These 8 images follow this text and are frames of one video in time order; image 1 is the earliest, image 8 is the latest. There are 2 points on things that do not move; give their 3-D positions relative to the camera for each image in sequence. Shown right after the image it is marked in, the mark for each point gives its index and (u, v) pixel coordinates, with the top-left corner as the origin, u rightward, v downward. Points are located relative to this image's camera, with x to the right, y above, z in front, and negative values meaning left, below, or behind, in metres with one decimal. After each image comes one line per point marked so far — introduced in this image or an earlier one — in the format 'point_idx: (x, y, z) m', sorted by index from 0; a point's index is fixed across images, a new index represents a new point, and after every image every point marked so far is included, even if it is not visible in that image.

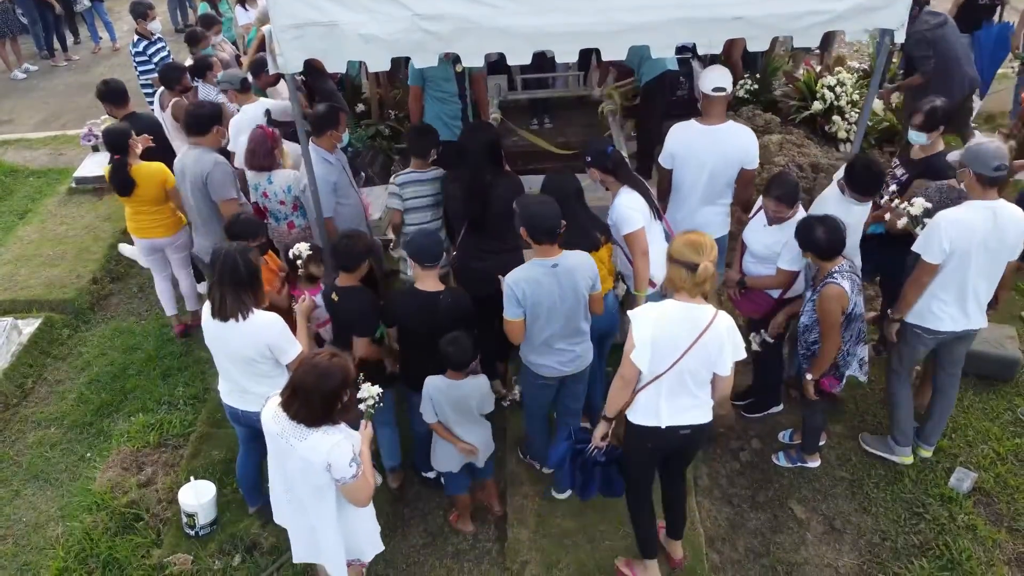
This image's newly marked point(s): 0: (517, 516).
0: (0.0, -1.1, +3.4) m
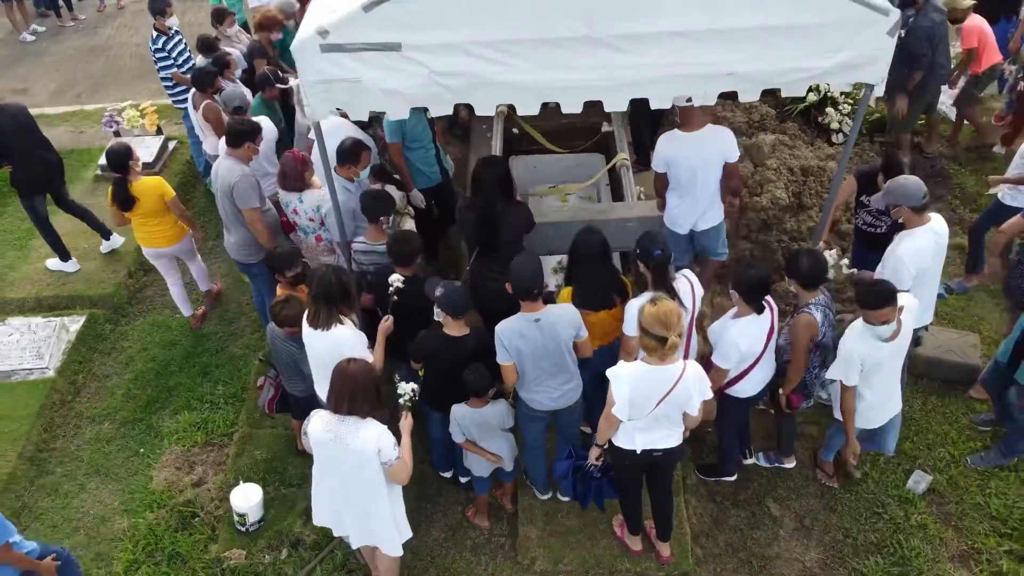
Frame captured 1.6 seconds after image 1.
0: (+0.1, -1.2, +3.8) m
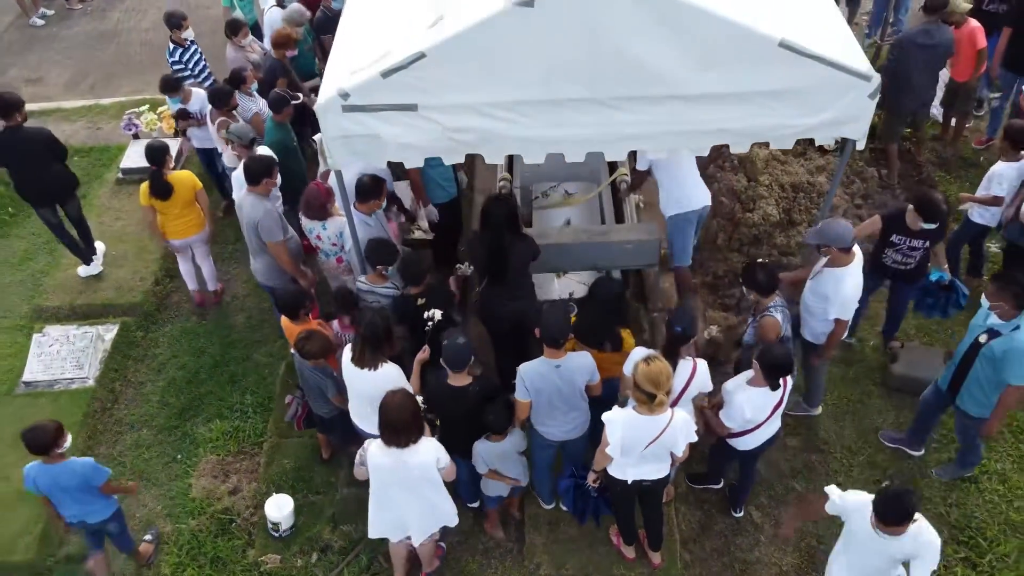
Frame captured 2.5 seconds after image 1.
0: (+0.1, -1.4, +4.2) m
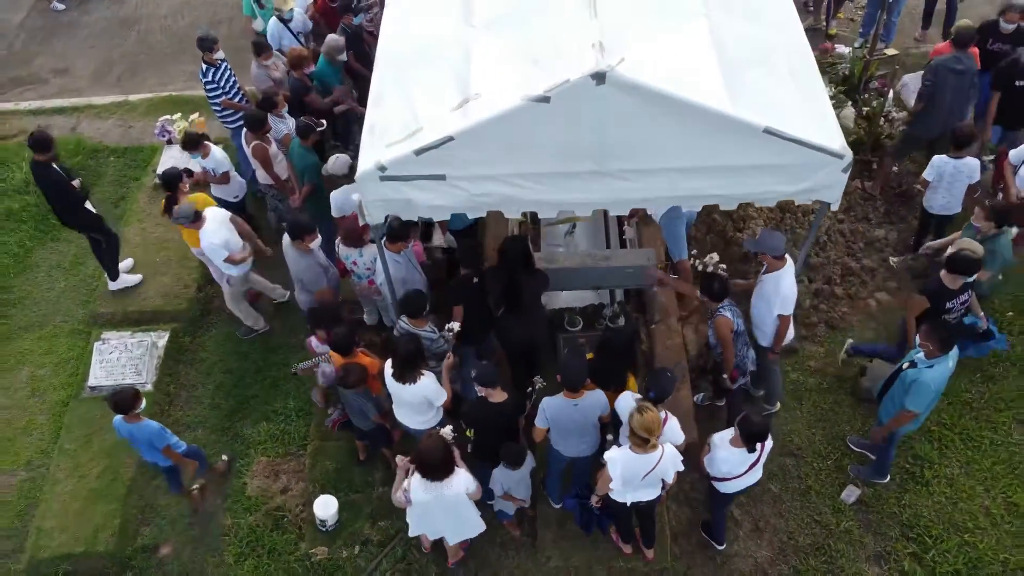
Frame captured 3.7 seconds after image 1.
0: (+0.2, -1.6, +4.9) m
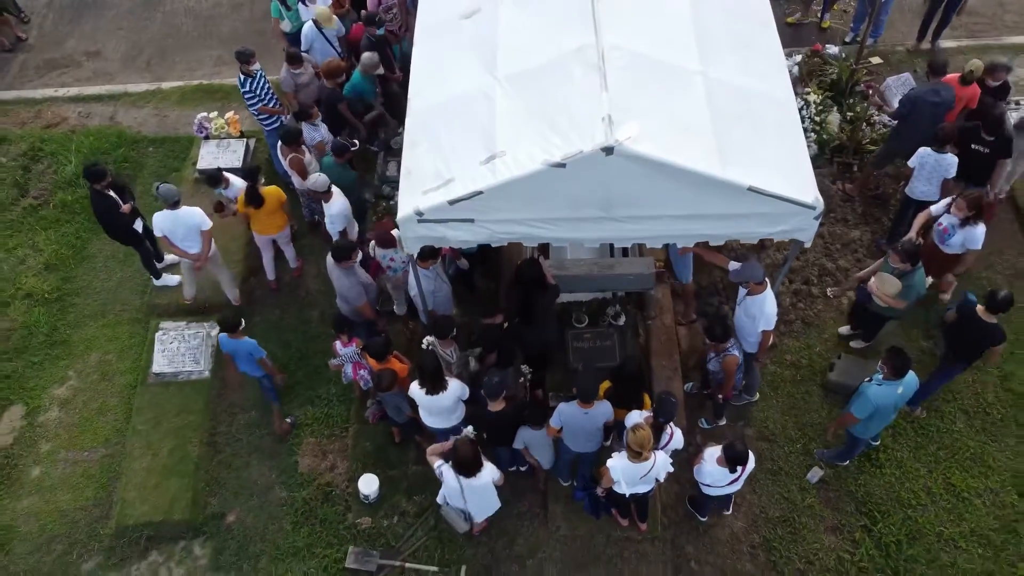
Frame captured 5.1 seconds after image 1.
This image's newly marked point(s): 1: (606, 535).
0: (+0.3, -1.7, +5.8) m
1: (+0.7, -2.0, +5.7) m
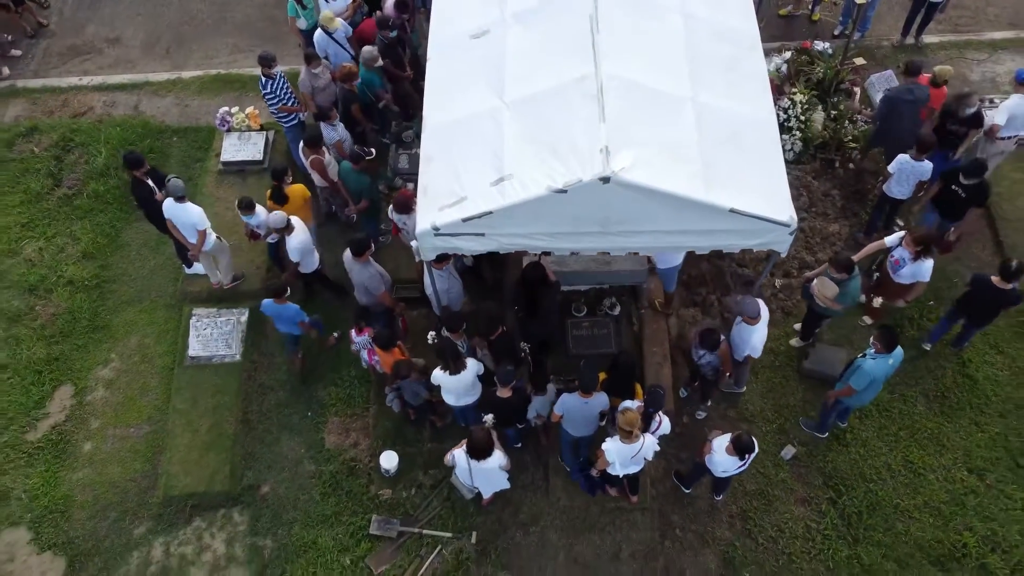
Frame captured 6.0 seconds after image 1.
0: (+0.4, -1.7, +6.5) m
1: (+0.8, -2.0, +6.4) m
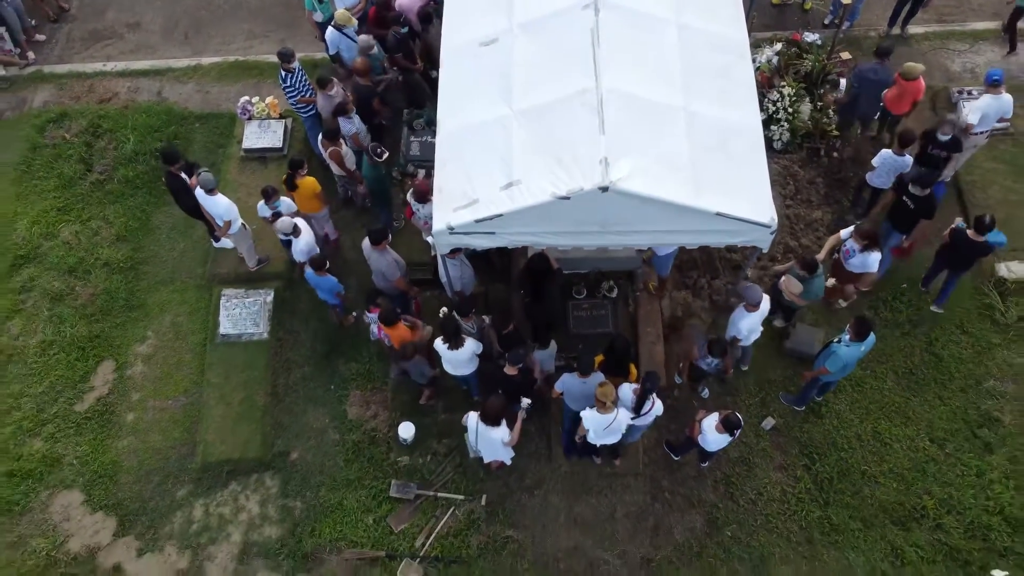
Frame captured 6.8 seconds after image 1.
0: (+0.4, -1.5, +7.2) m
1: (+0.9, -1.8, +7.1) m
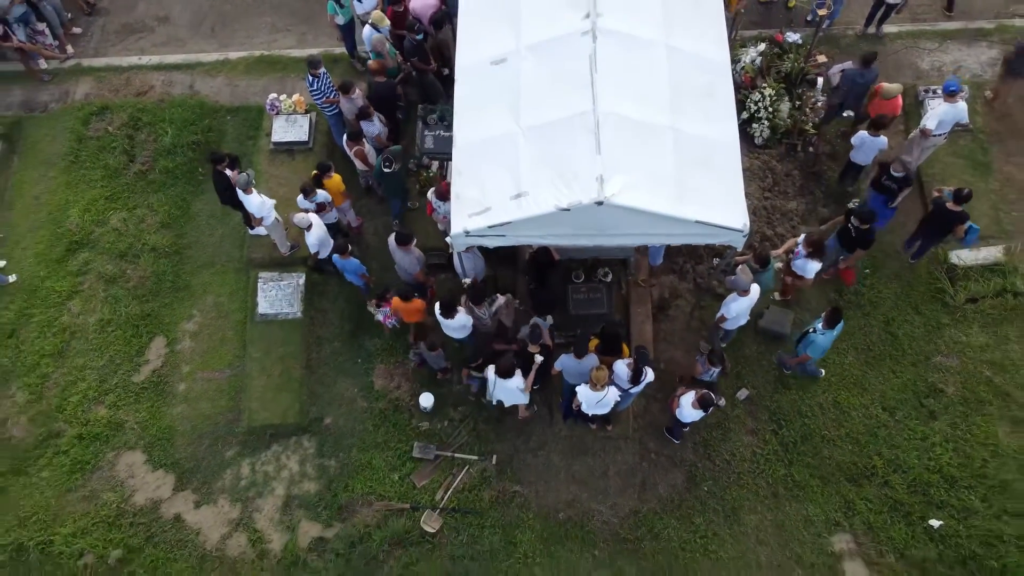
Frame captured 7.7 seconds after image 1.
0: (+0.5, -1.4, +8.2) m
1: (+0.9, -1.7, +8.2) m
